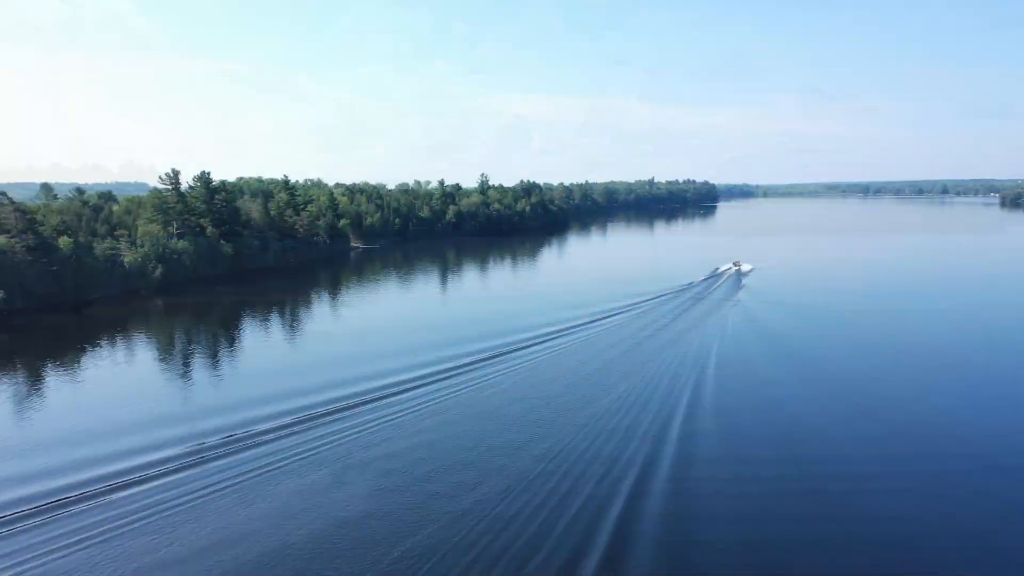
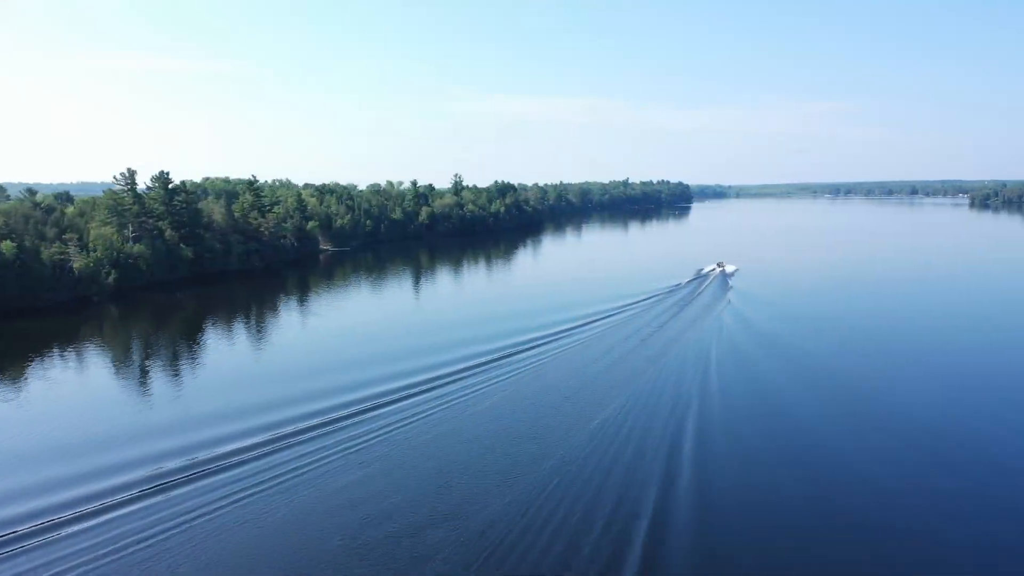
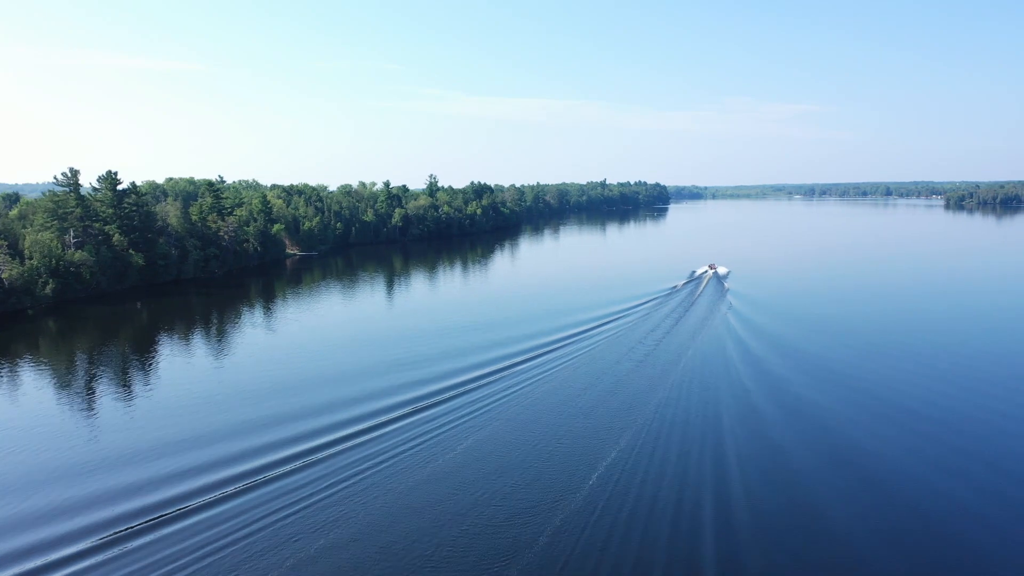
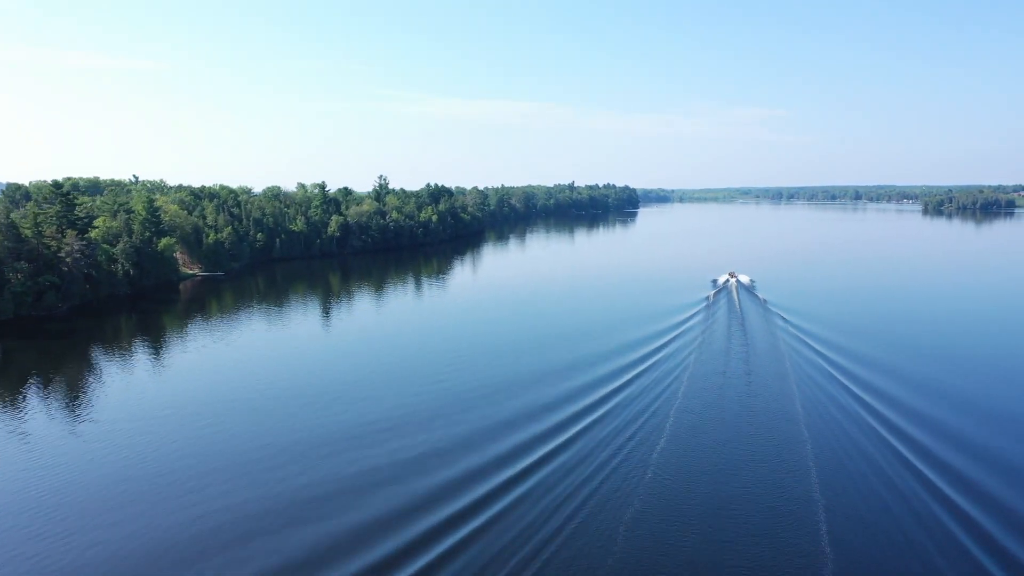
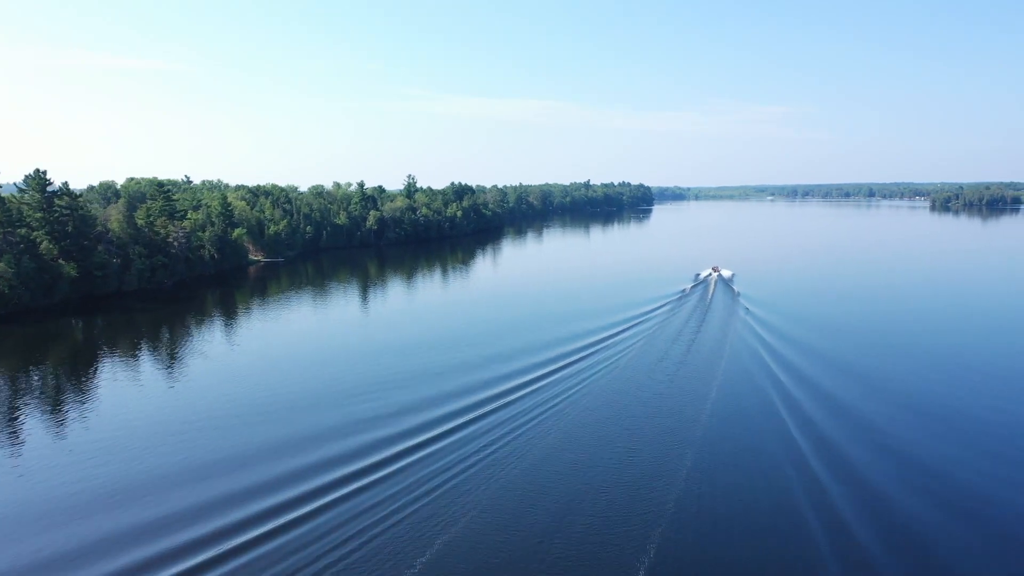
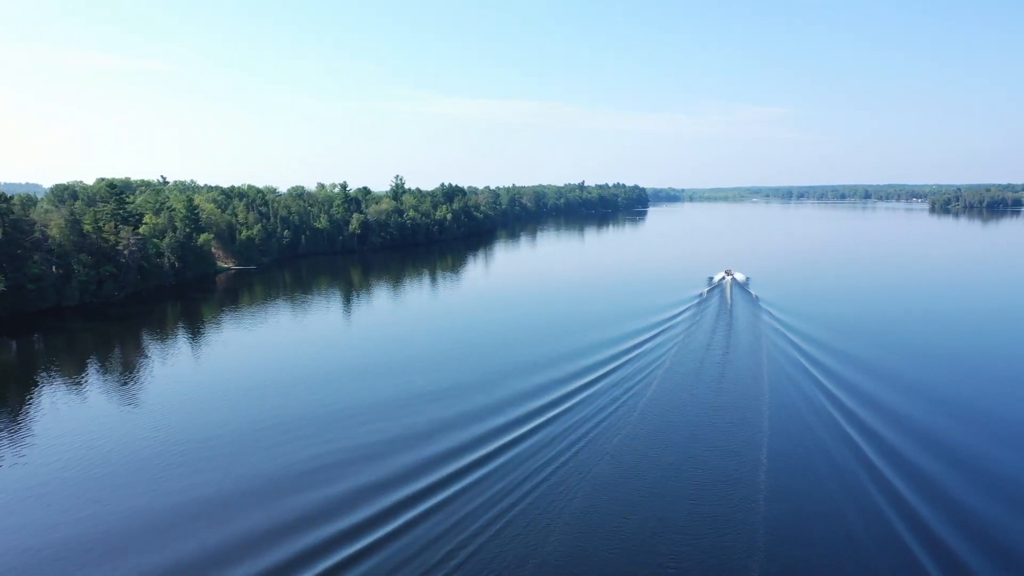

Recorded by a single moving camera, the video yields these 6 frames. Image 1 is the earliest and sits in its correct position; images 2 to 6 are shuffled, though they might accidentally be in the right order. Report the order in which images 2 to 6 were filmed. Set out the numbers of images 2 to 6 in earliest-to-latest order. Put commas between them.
2, 3, 5, 6, 4
